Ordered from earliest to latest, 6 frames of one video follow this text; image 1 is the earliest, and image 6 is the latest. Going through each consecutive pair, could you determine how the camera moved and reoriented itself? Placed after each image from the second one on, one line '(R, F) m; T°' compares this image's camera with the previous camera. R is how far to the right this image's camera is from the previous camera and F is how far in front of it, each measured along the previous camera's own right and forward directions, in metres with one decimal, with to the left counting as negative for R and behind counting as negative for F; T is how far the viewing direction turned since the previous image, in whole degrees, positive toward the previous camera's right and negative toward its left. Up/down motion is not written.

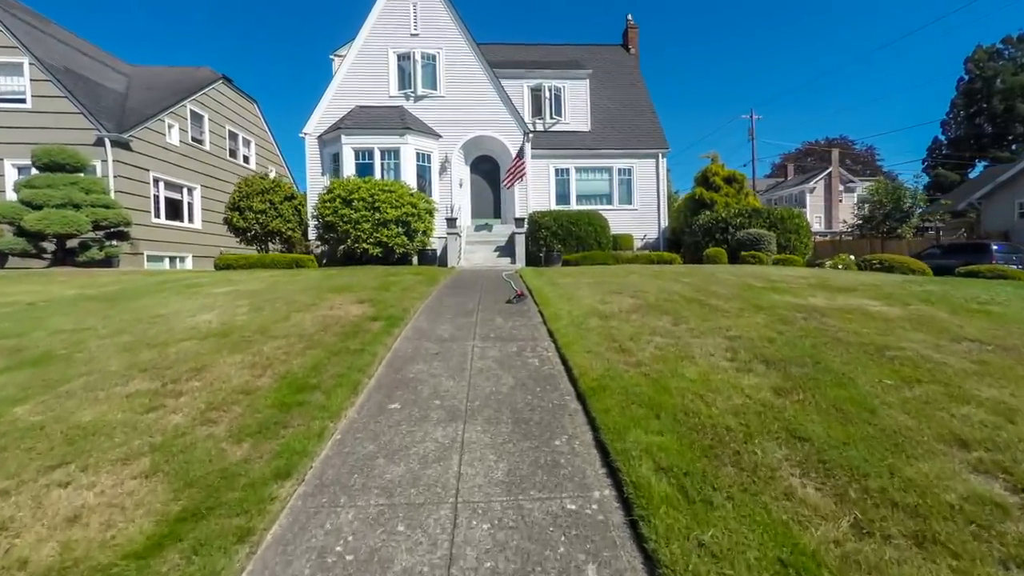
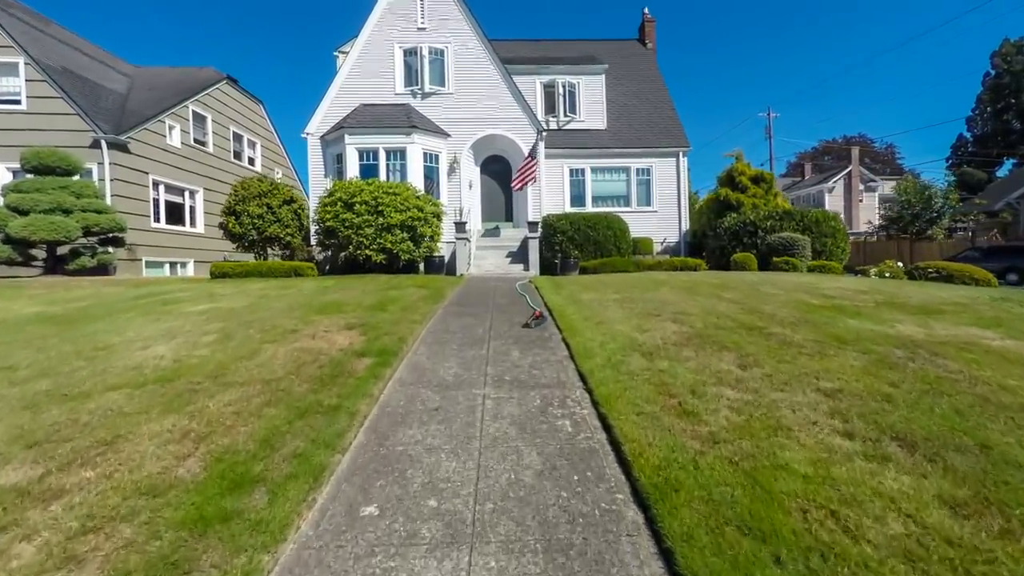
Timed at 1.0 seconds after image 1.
(-0.1, +1.1) m; -1°
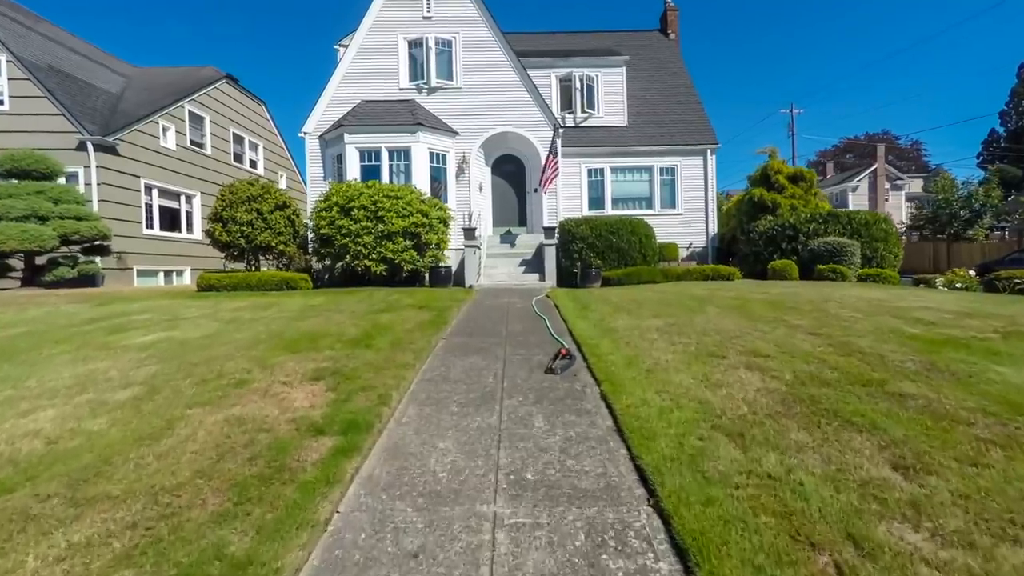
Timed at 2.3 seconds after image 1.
(-0.1, +1.5) m; -1°
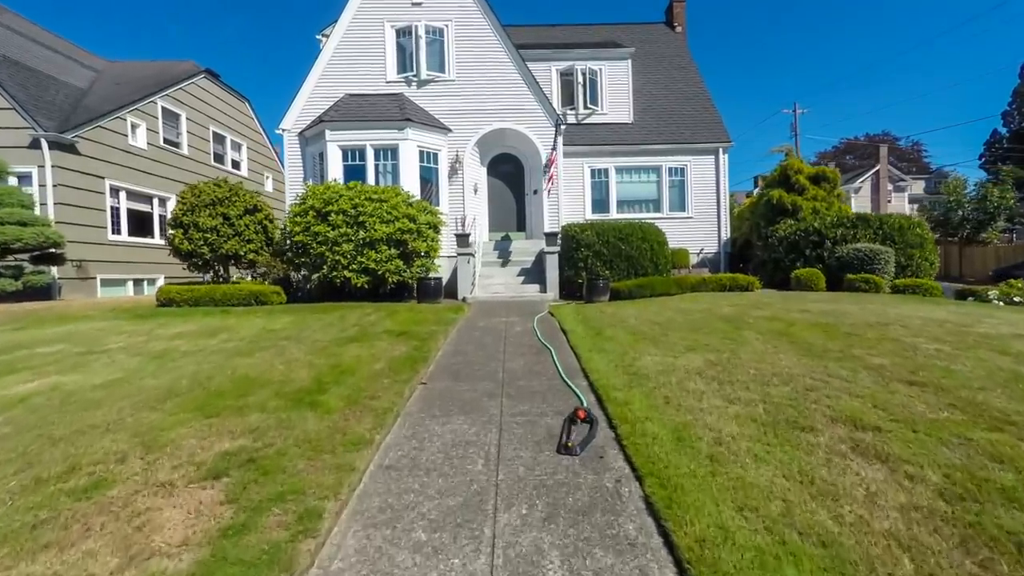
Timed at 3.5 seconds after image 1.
(0.0, +1.5) m; 0°
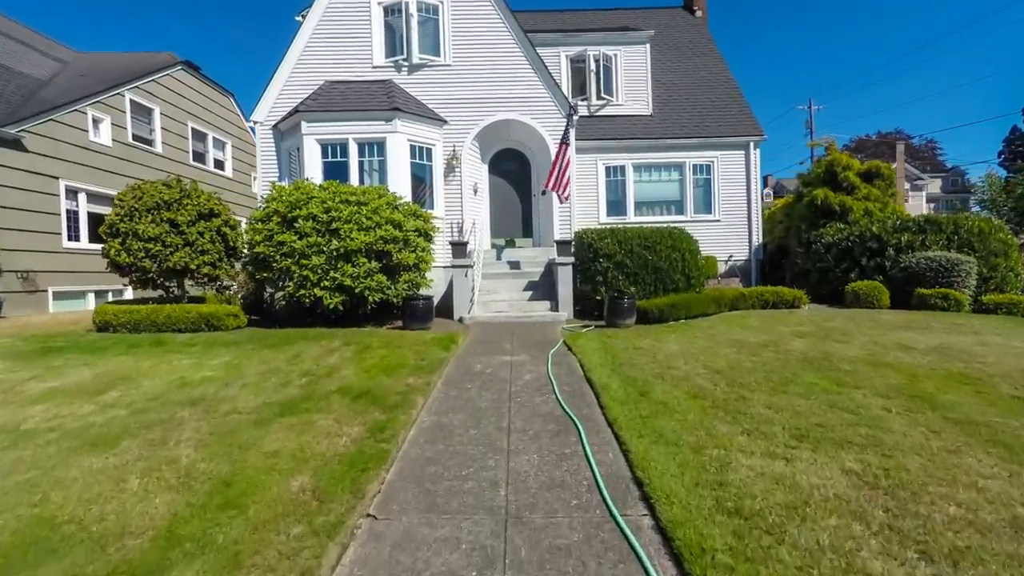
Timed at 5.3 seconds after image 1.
(0.0, +2.1) m; -1°
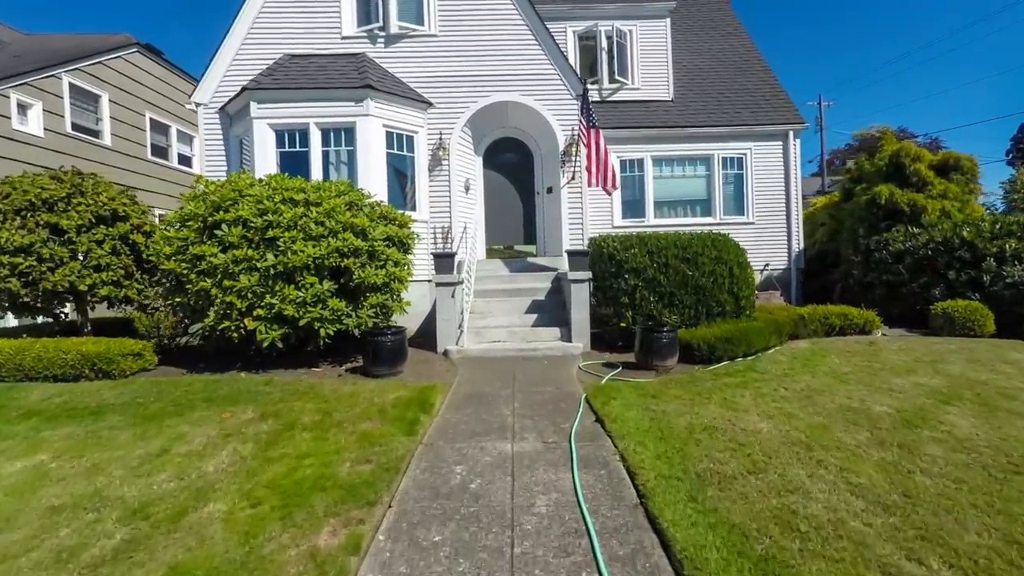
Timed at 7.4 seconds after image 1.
(0.0, +2.6) m; 0°
